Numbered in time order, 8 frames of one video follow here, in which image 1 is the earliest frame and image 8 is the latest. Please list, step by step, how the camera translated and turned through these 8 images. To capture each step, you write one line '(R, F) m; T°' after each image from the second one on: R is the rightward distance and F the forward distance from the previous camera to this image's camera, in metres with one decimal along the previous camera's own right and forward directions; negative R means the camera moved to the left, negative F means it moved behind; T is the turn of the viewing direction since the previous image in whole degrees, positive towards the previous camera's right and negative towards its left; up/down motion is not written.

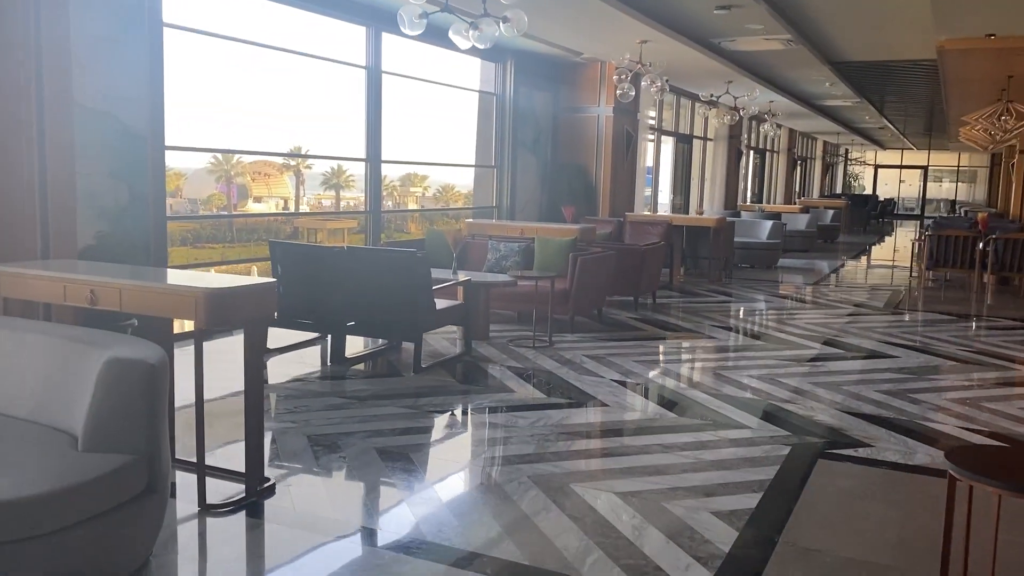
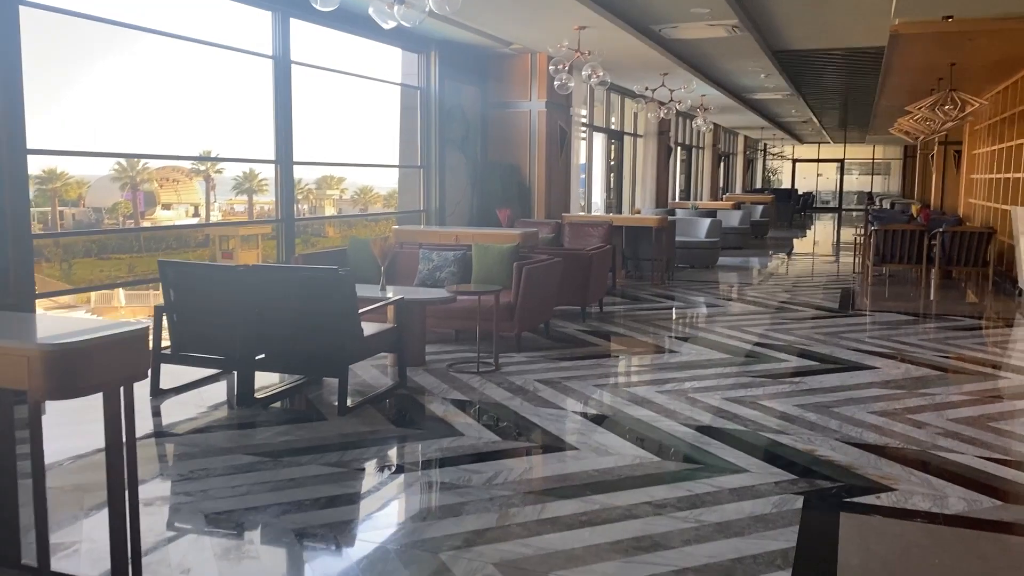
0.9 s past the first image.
(-0.1, +0.8) m; +5°
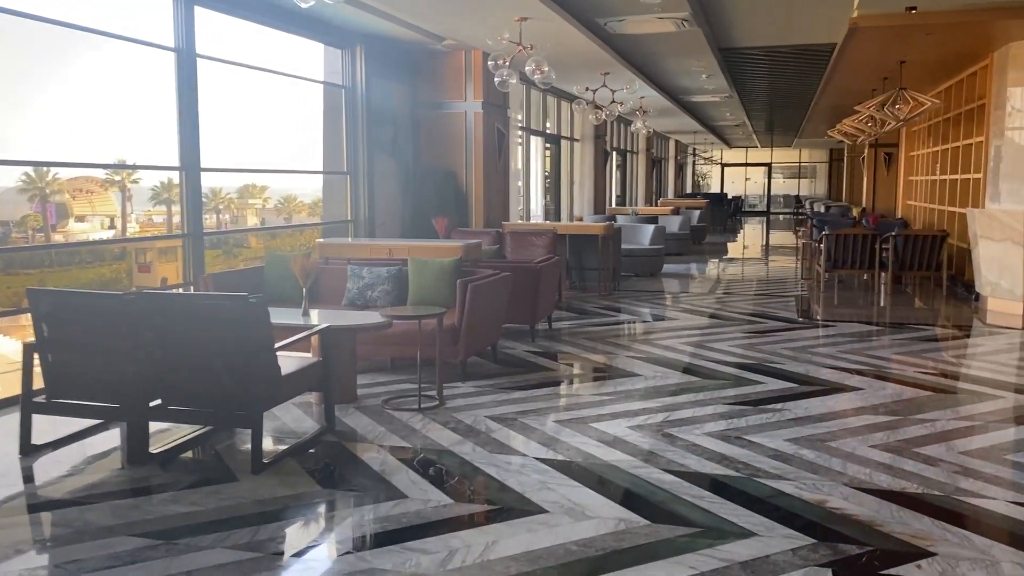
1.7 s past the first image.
(-0.1, +0.7) m; +5°
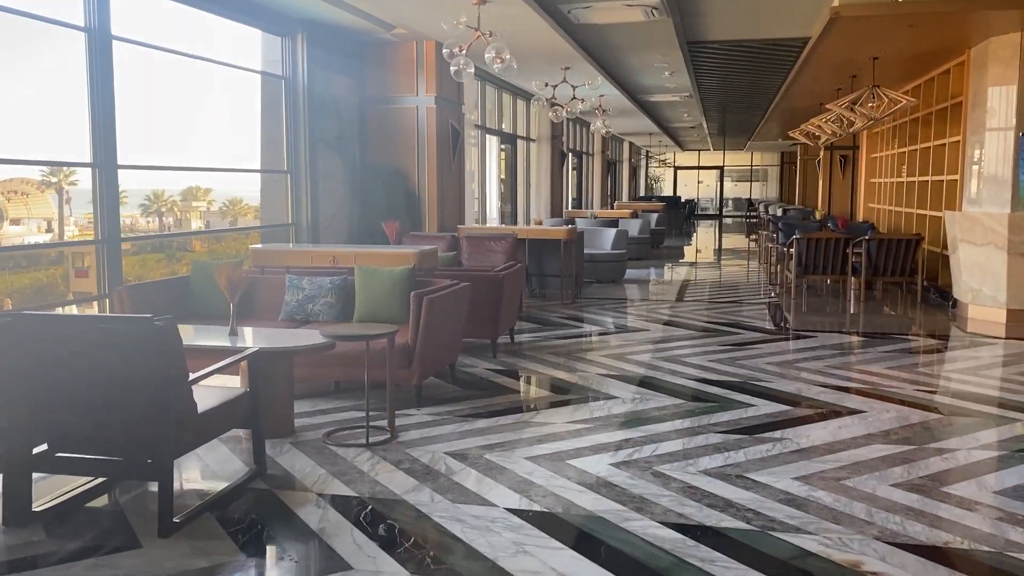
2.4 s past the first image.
(-0.1, +0.7) m; +3°
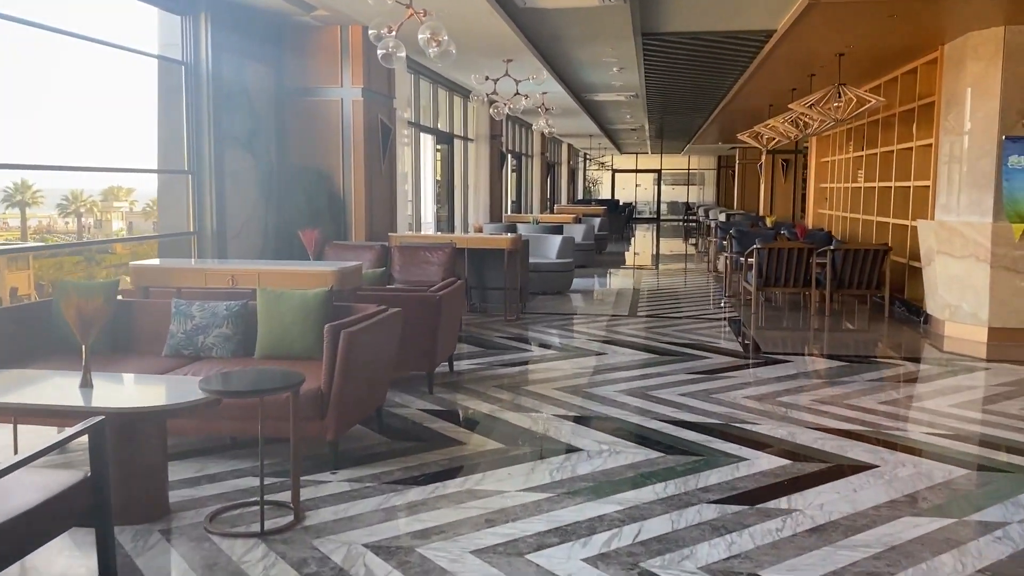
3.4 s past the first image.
(0.0, +0.9) m; +4°
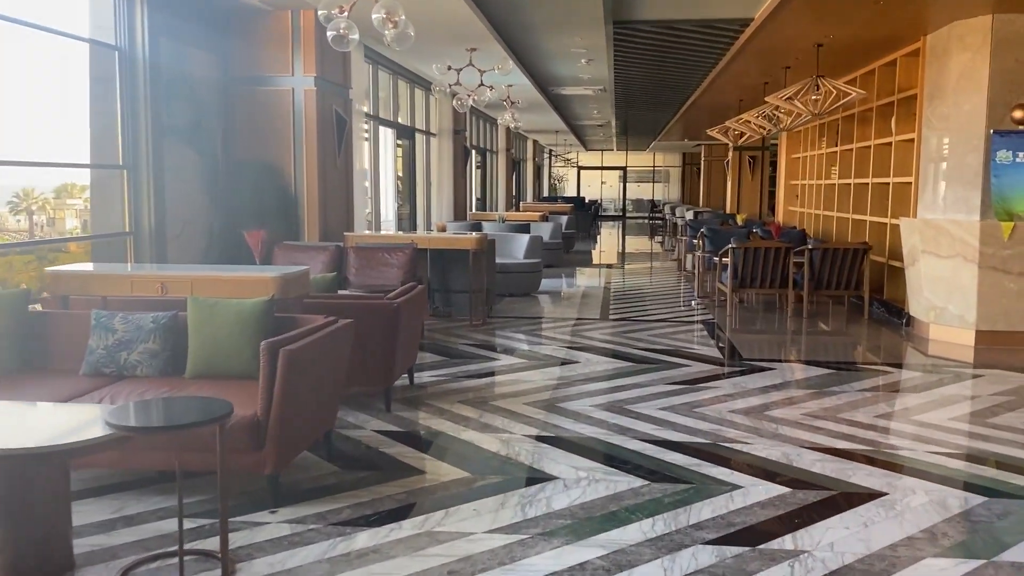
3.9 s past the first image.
(0.0, +0.5) m; +2°
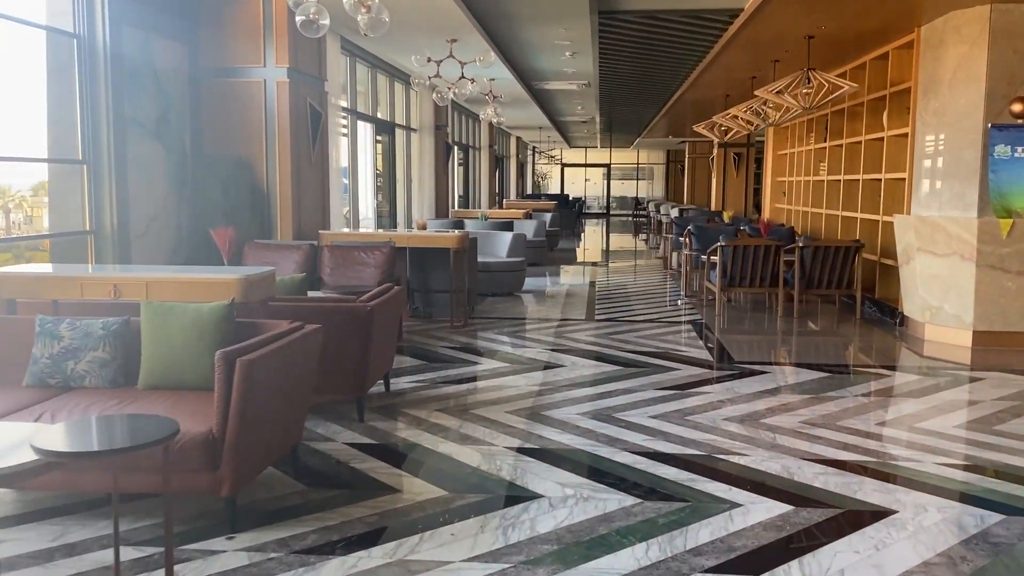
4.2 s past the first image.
(0.0, +0.3) m; +1°
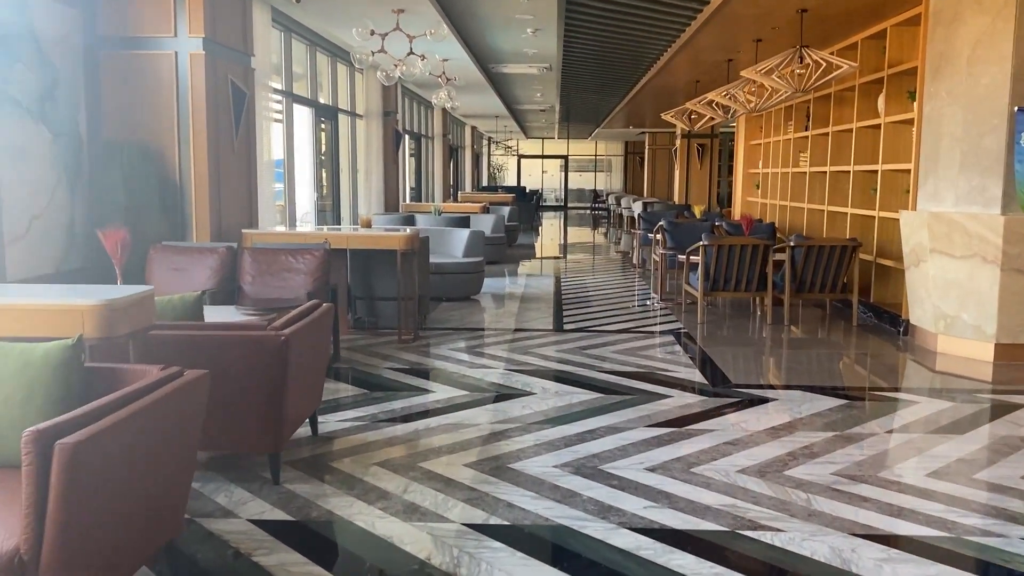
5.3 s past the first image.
(0.0, +1.0) m; +3°
